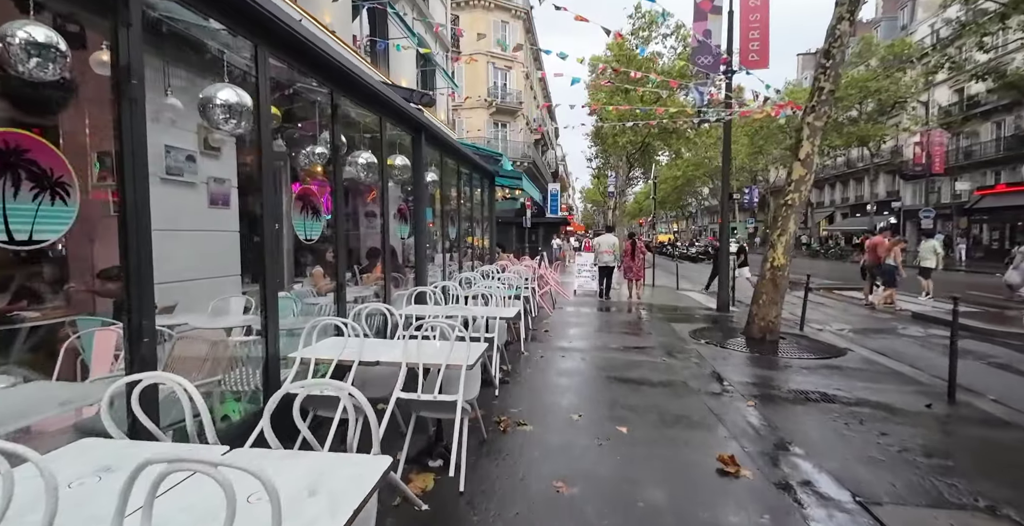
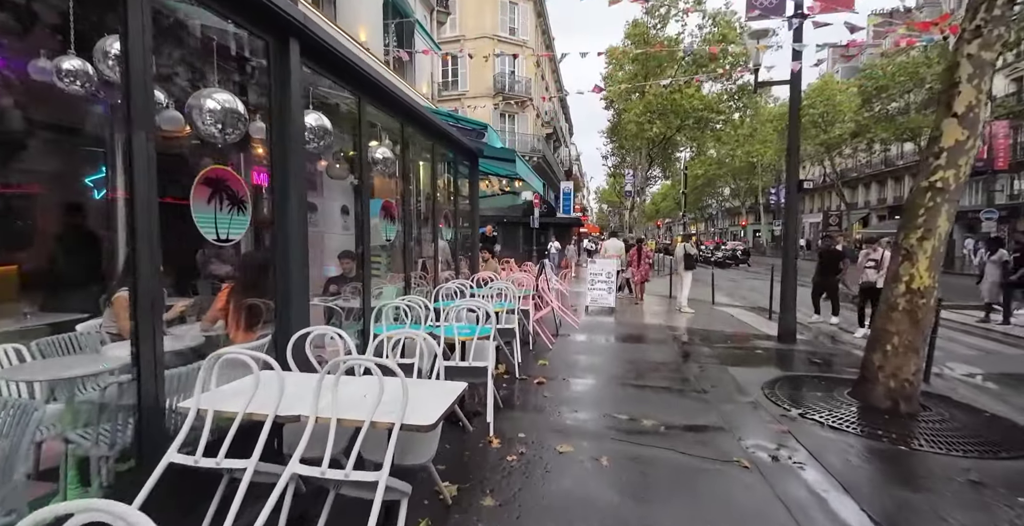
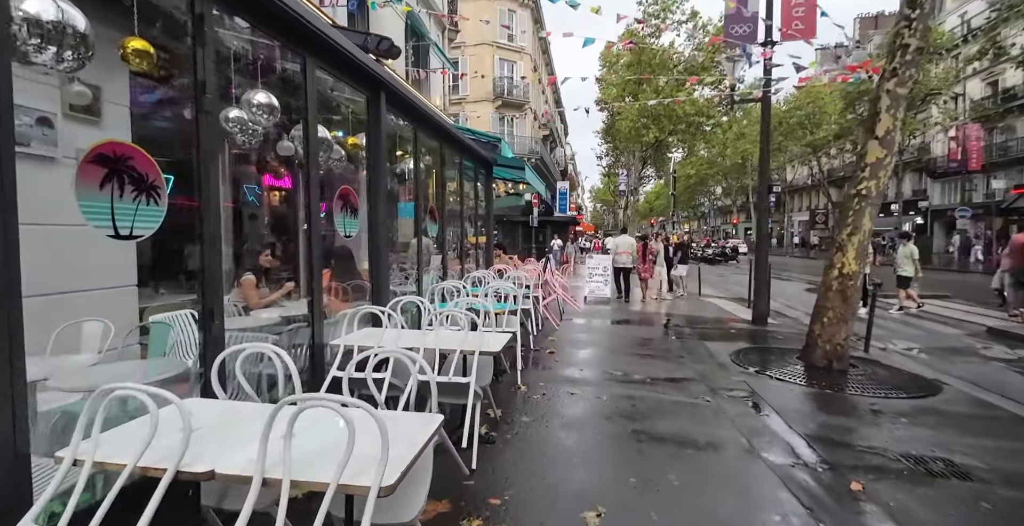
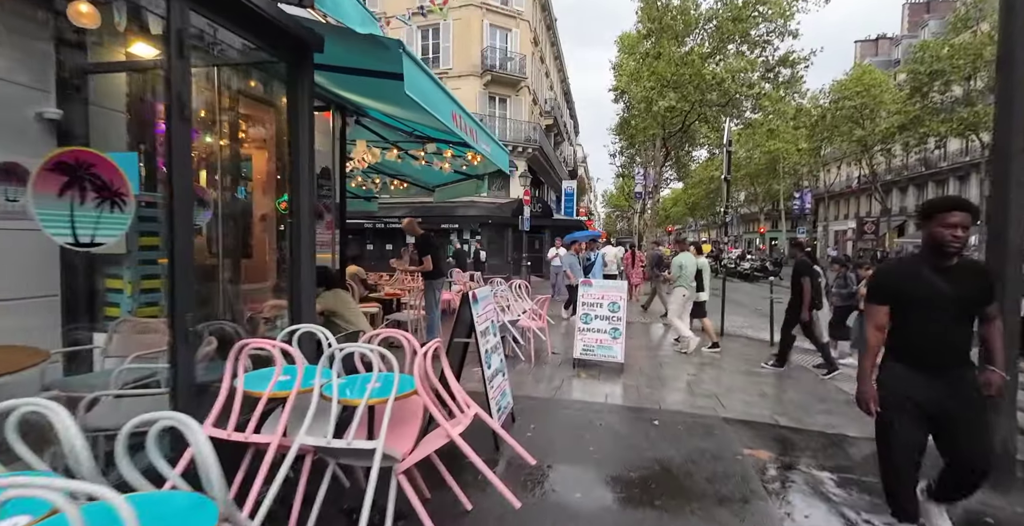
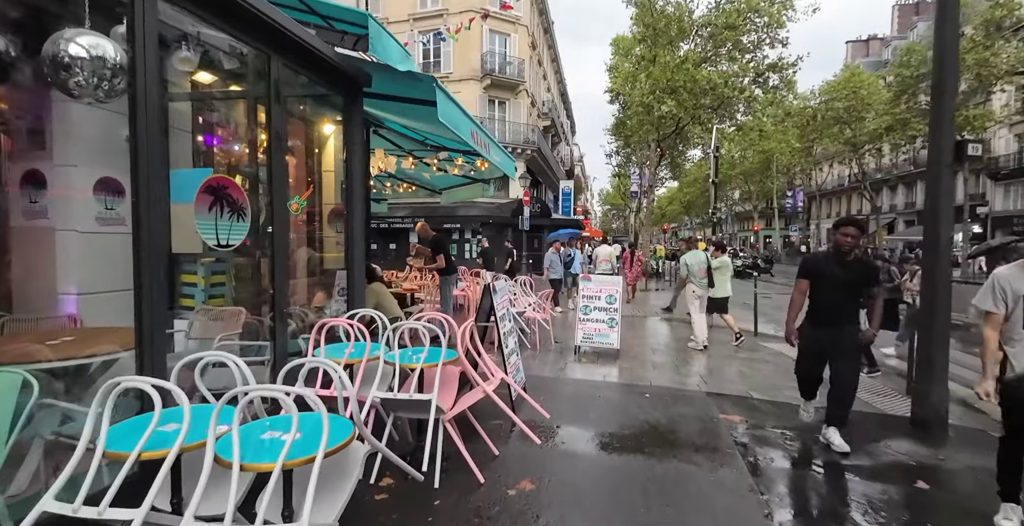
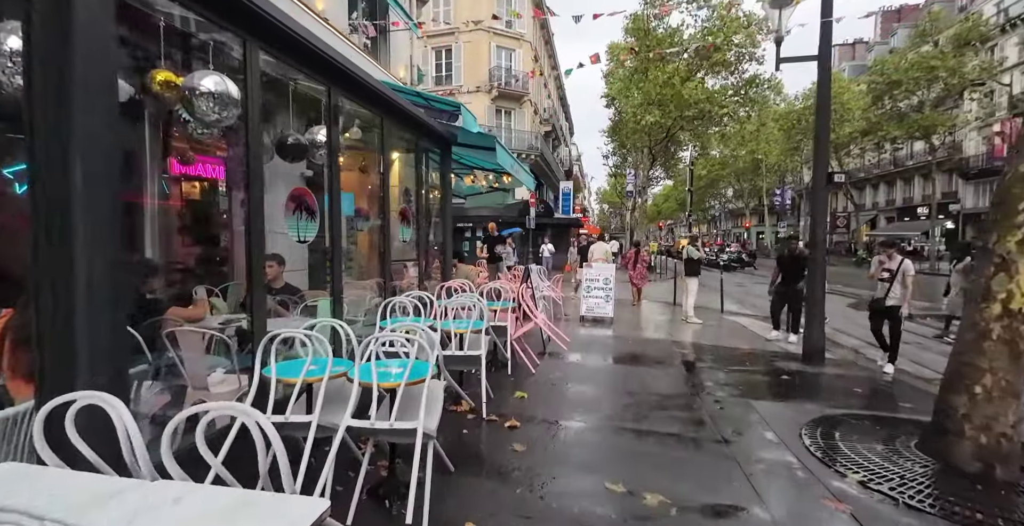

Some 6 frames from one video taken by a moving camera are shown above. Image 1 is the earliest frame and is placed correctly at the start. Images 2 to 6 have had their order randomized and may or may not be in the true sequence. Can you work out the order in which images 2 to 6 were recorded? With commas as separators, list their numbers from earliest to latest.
3, 2, 6, 5, 4
